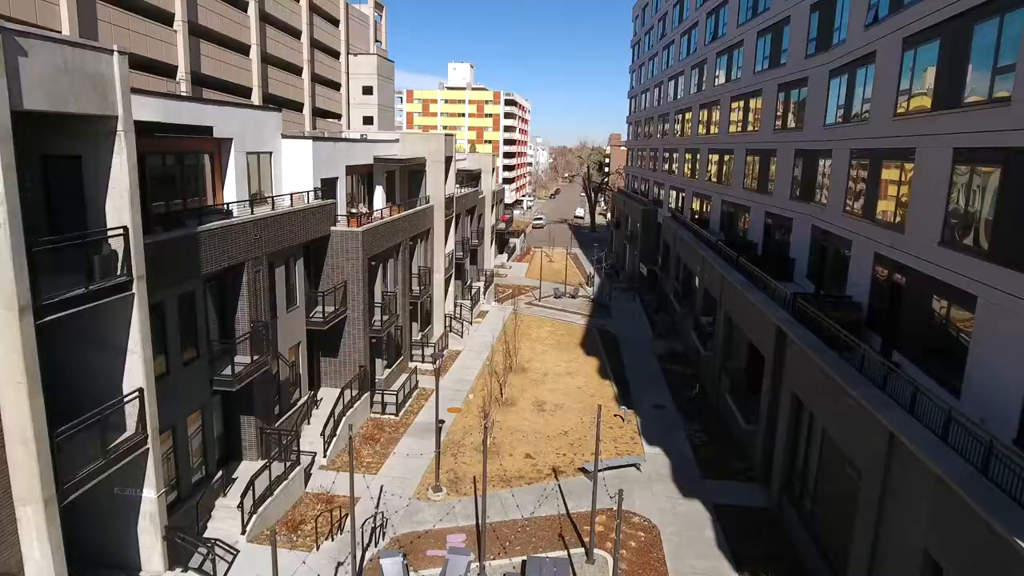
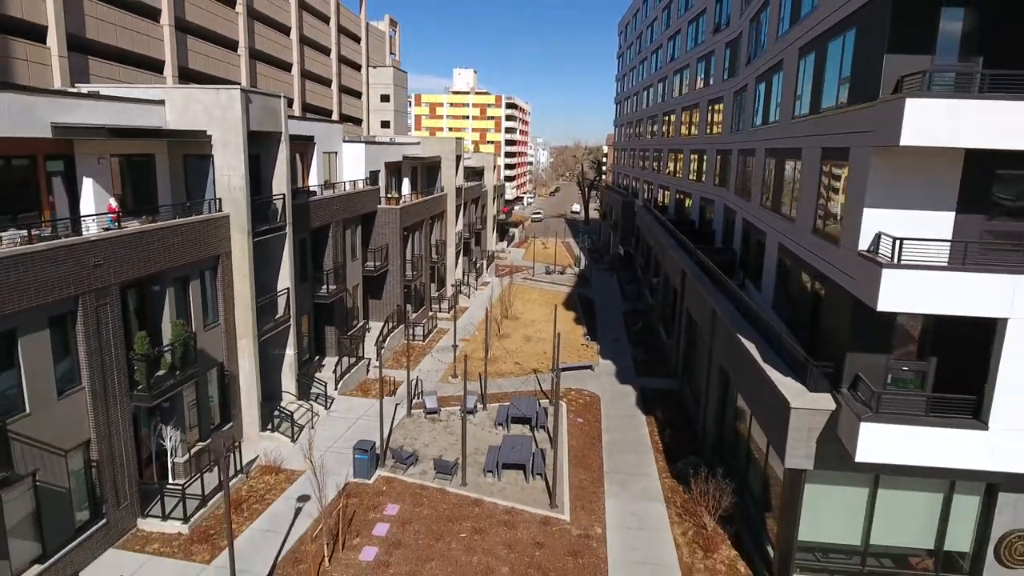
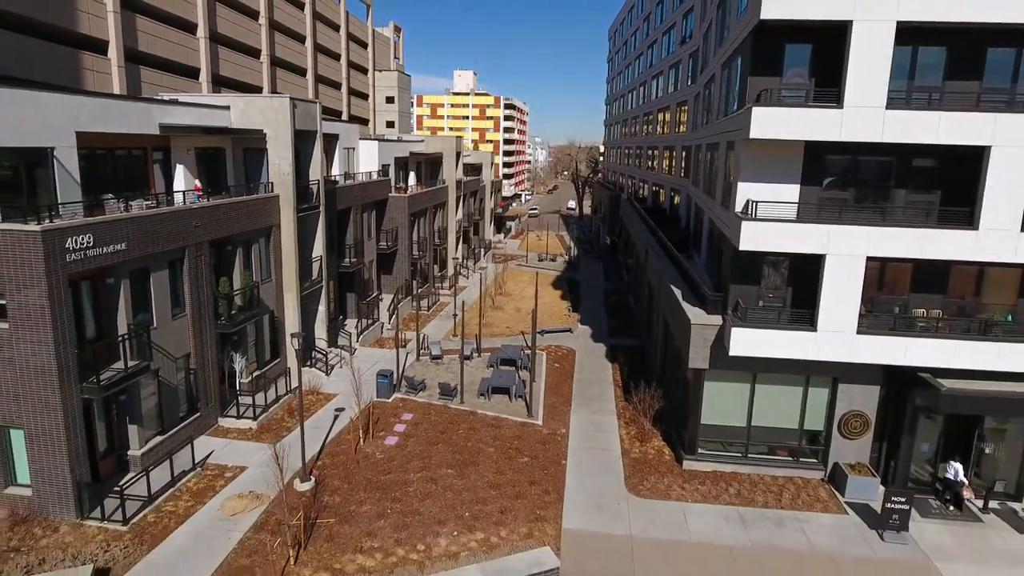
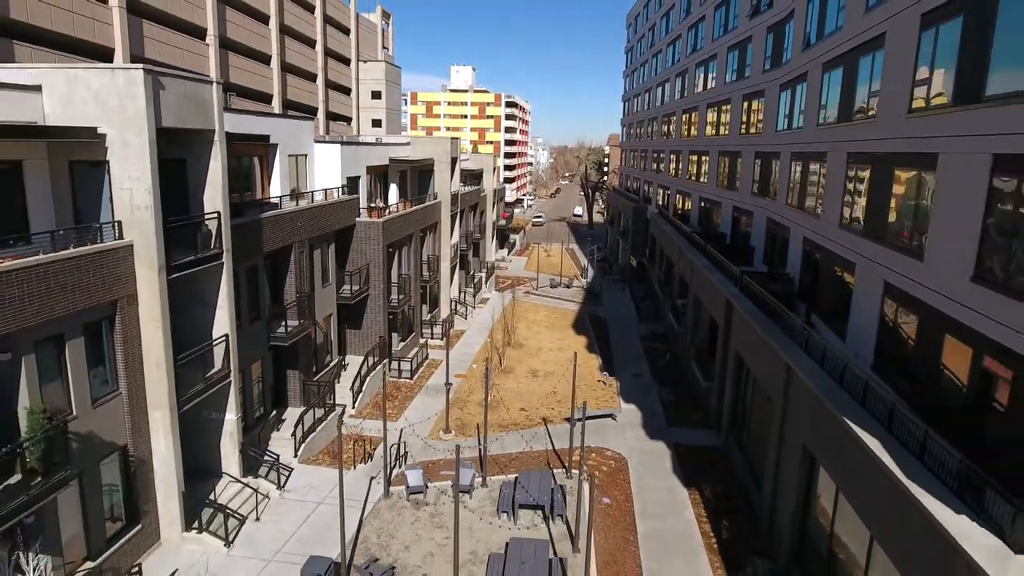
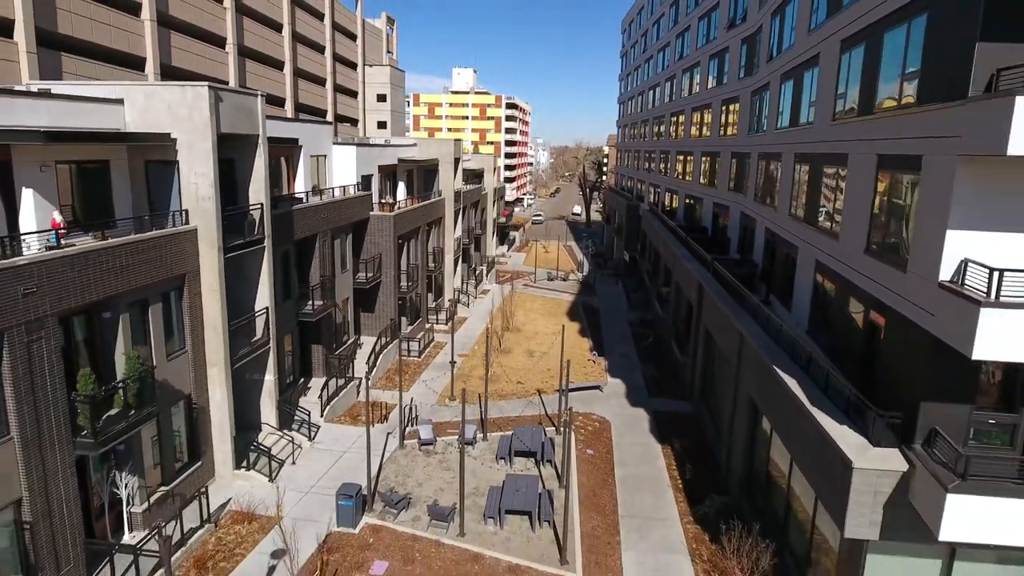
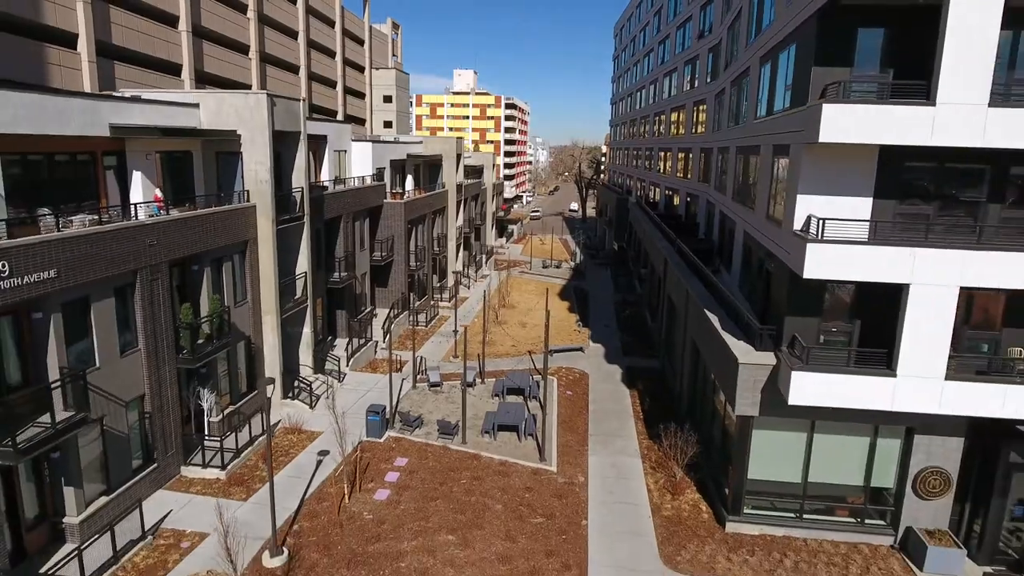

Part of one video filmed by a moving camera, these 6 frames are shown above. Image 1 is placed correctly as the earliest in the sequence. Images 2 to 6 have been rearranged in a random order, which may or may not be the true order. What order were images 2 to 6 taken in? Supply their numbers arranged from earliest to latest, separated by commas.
4, 5, 2, 6, 3
